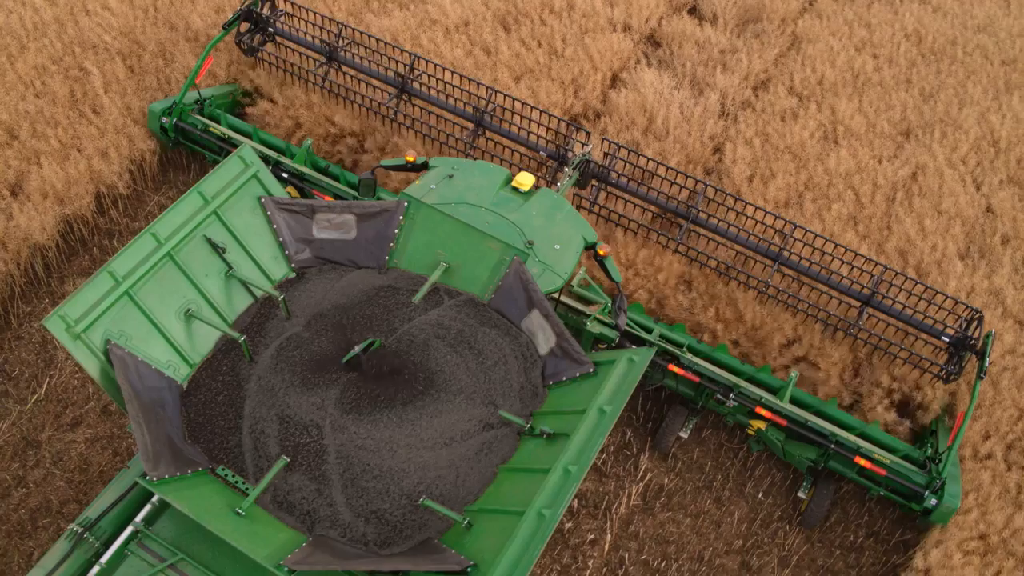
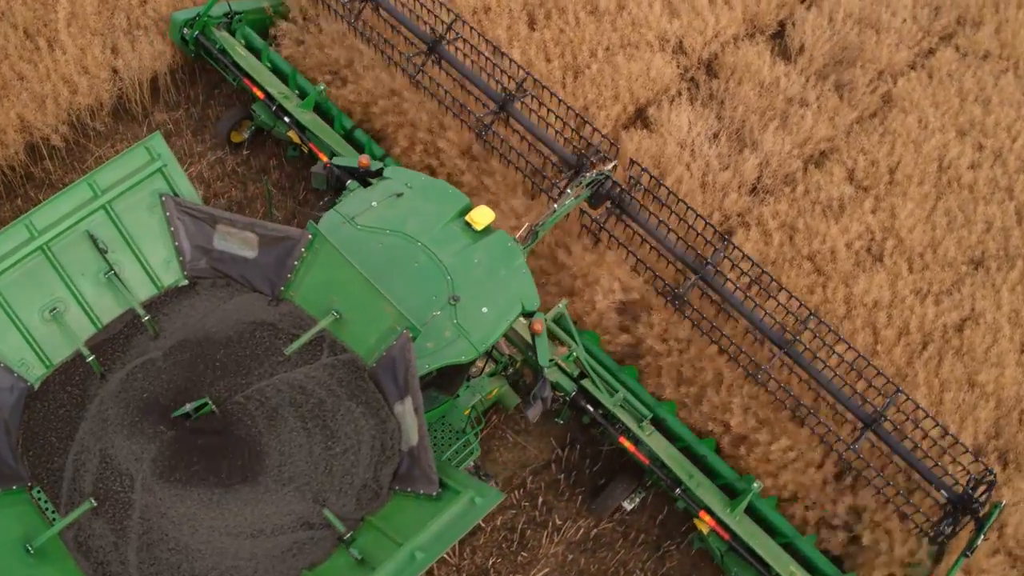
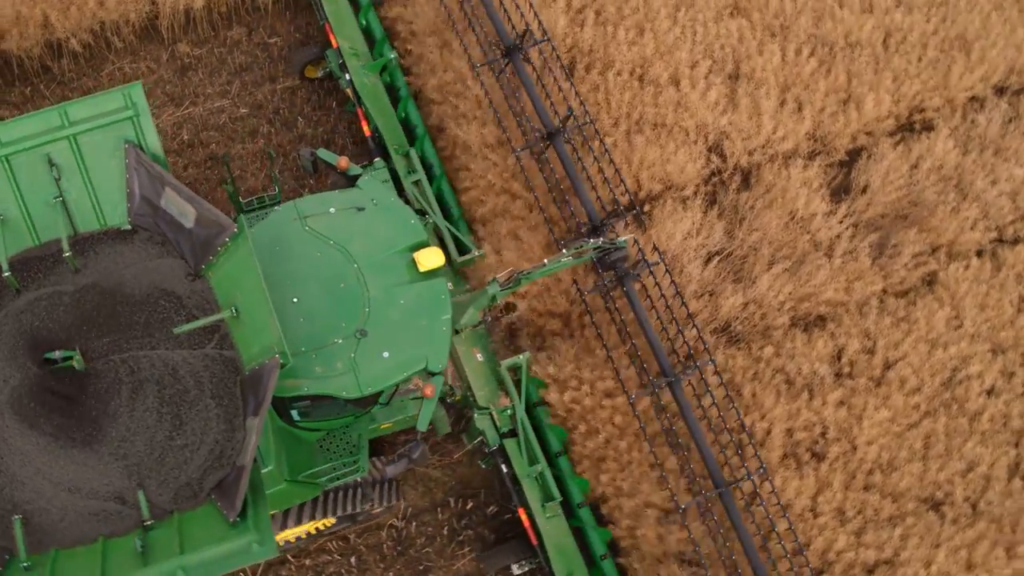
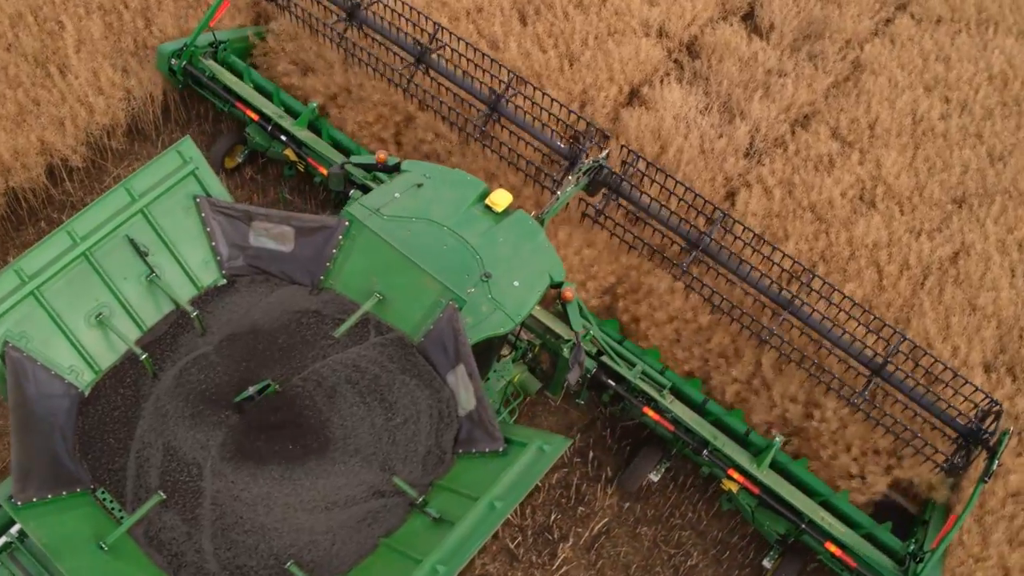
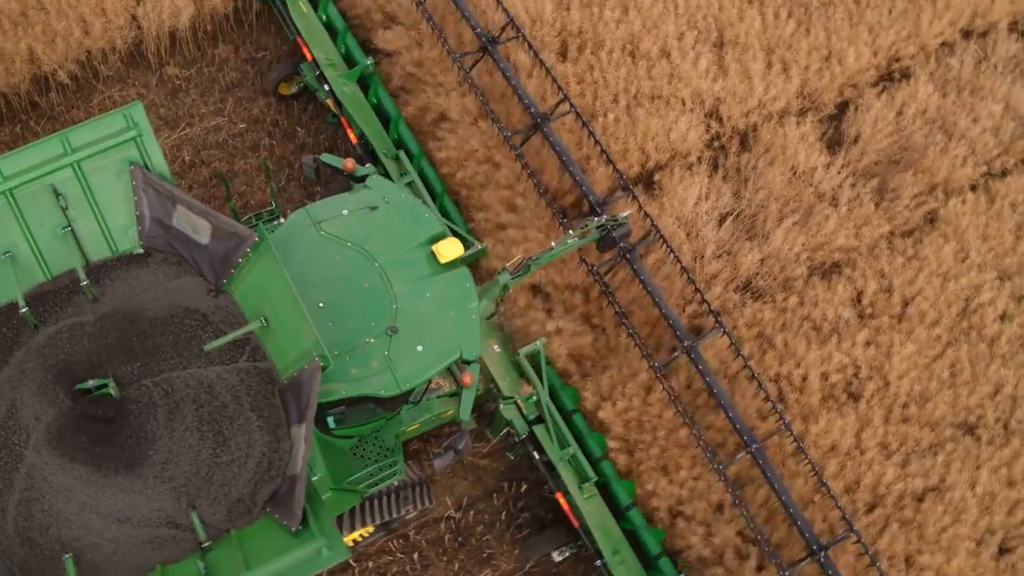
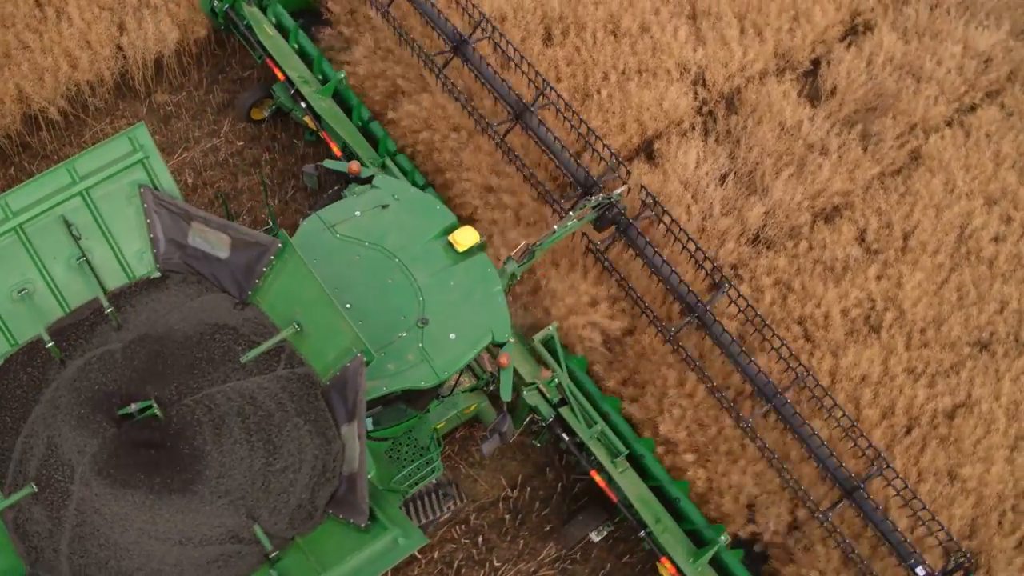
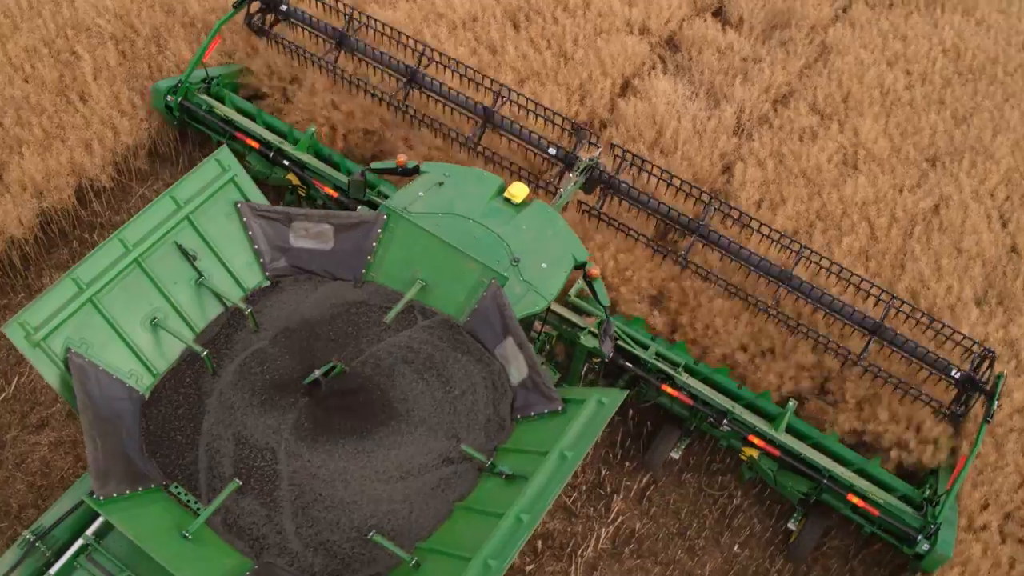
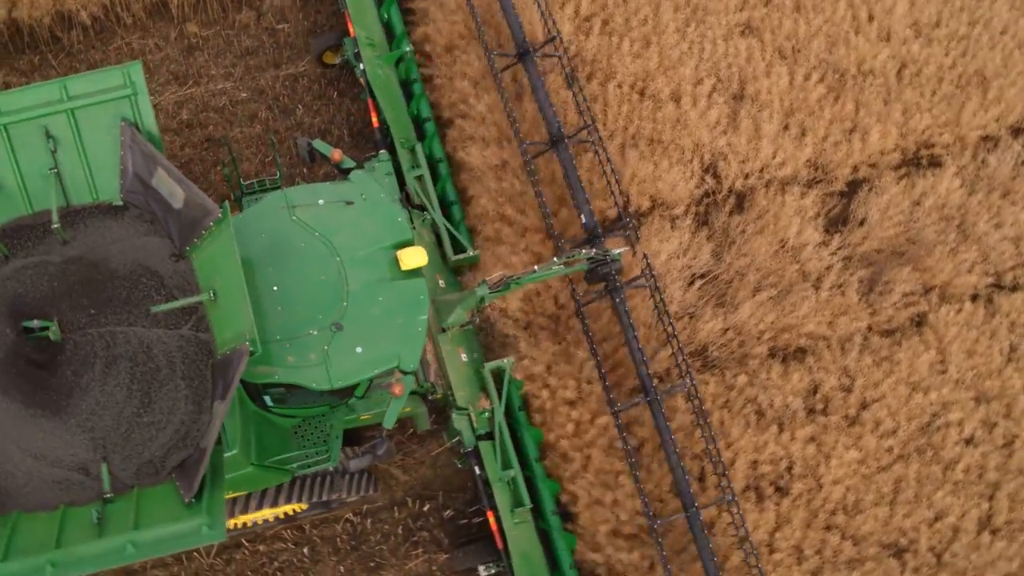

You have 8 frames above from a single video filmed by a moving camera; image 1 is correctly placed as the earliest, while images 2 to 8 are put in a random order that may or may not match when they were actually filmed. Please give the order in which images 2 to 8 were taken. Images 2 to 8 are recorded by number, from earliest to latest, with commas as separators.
7, 4, 2, 6, 5, 3, 8
